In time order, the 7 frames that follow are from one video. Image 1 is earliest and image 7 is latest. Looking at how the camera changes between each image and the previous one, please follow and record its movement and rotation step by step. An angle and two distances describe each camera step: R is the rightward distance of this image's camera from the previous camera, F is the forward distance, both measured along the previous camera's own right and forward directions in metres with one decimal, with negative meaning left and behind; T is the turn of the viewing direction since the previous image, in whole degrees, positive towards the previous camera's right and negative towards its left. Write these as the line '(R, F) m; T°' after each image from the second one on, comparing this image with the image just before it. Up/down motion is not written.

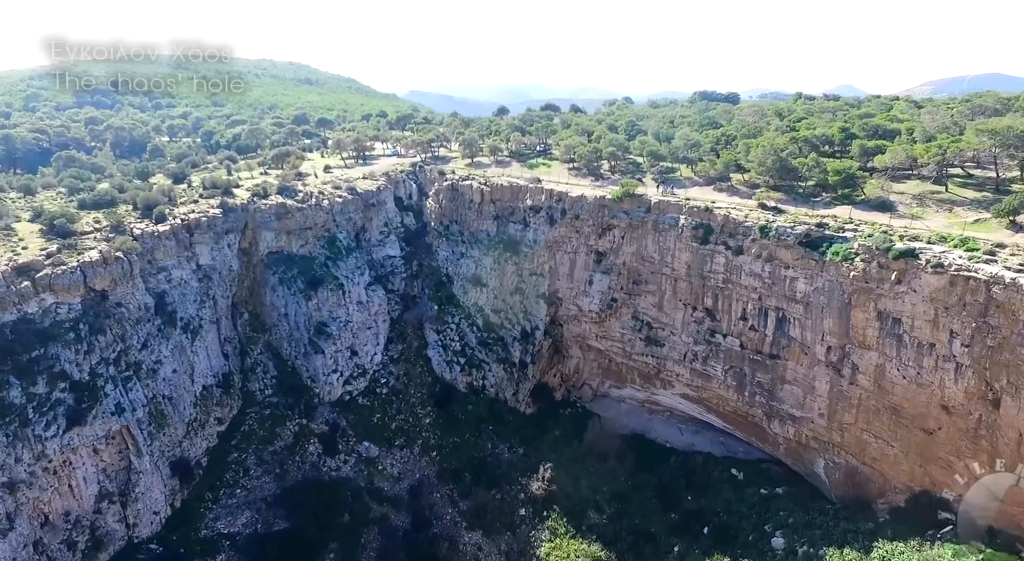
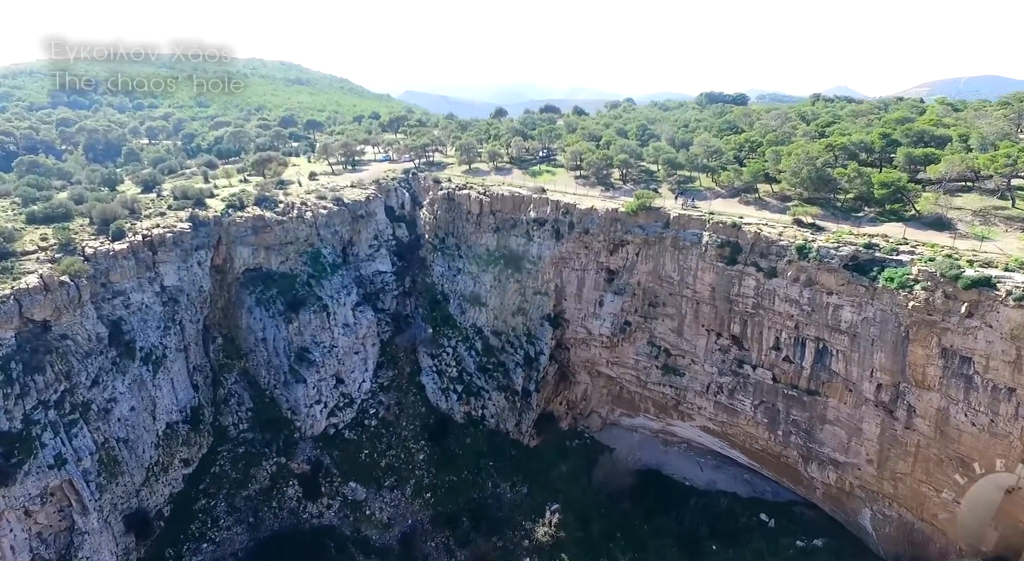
(-0.6, +5.0) m; 0°
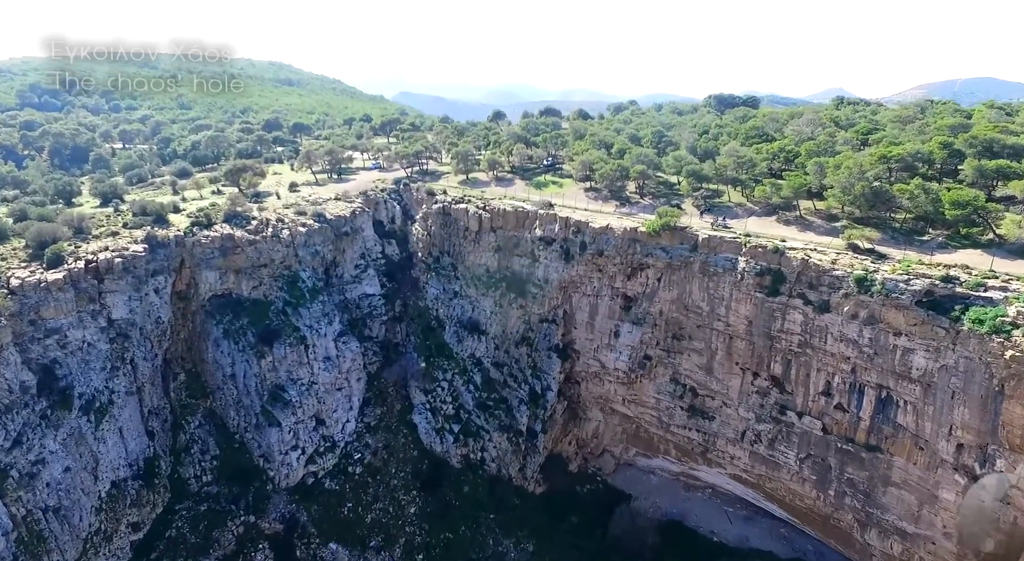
(-0.6, +5.8) m; 0°
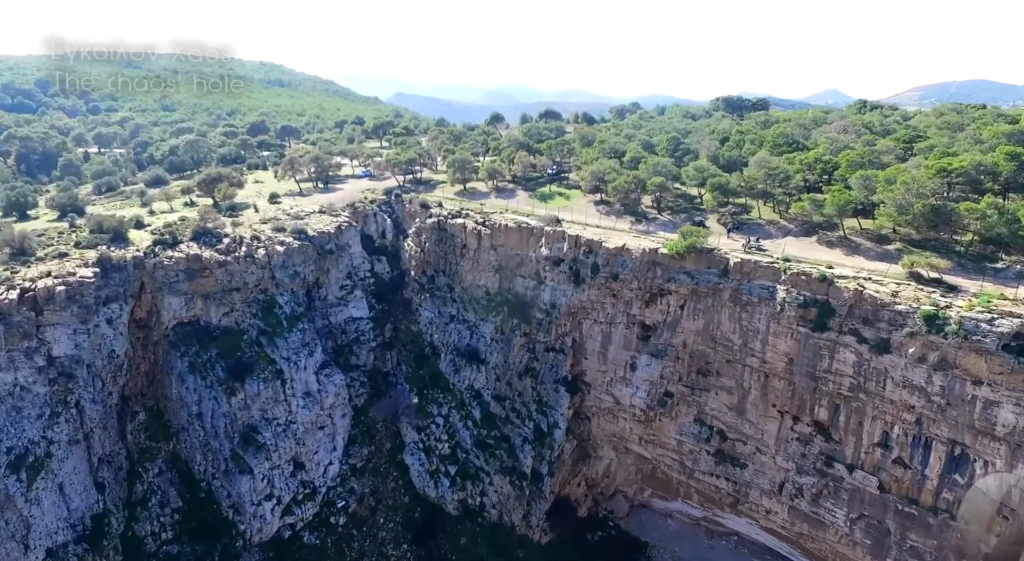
(-0.5, +4.8) m; 0°
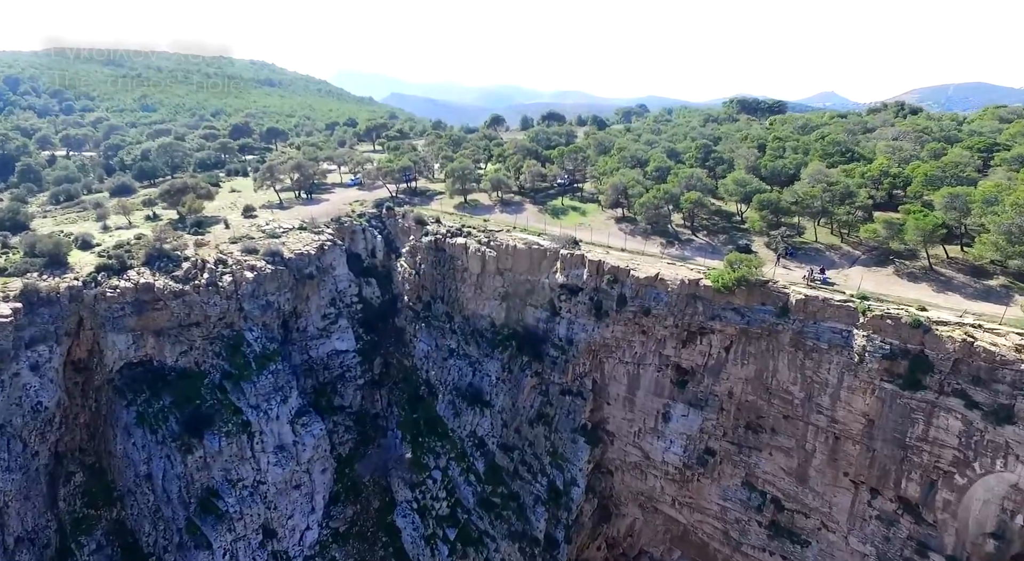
(-0.8, +6.0) m; 0°
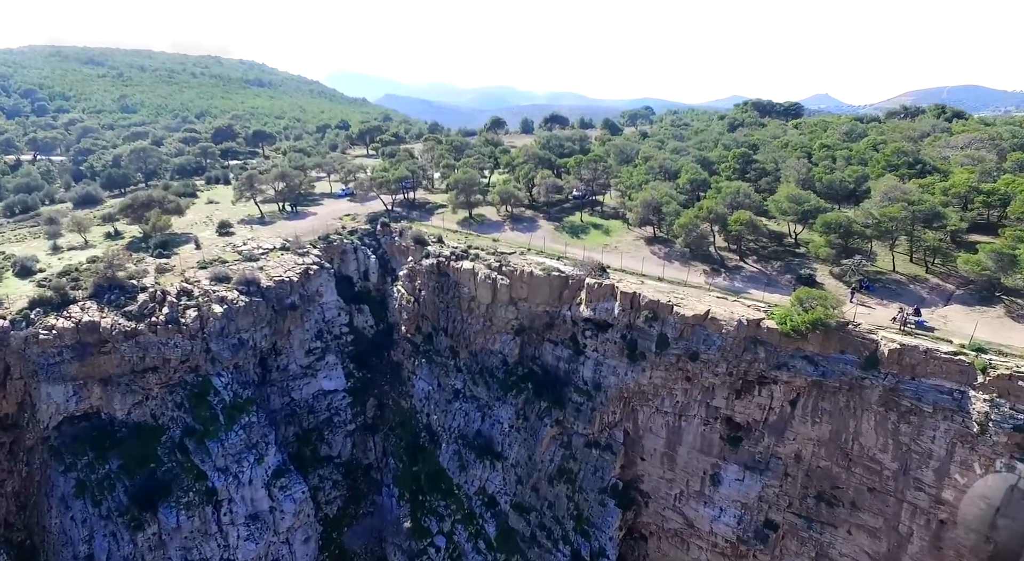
(-1.1, +5.3) m; +1°
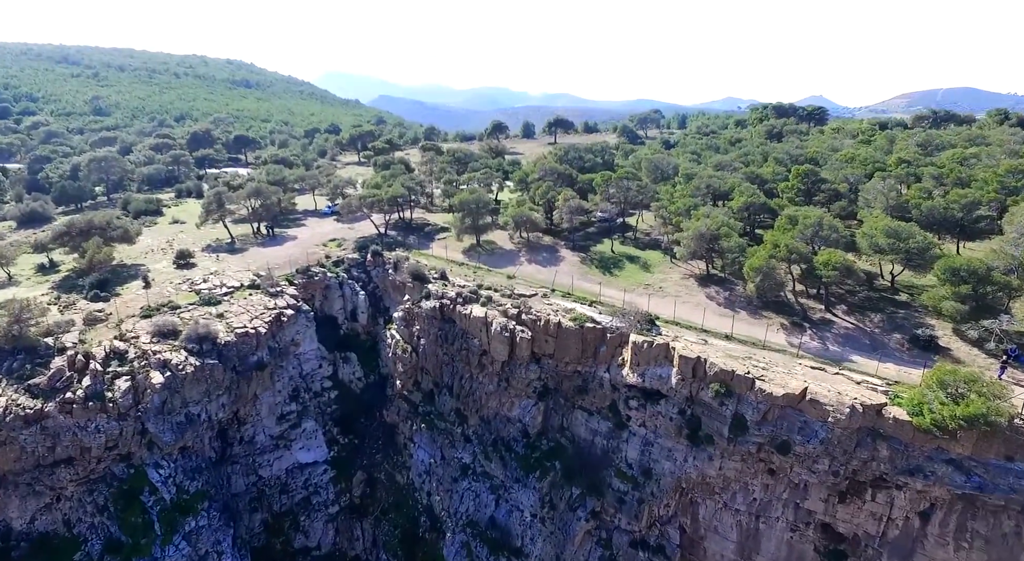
(-1.2, +6.5) m; +1°
